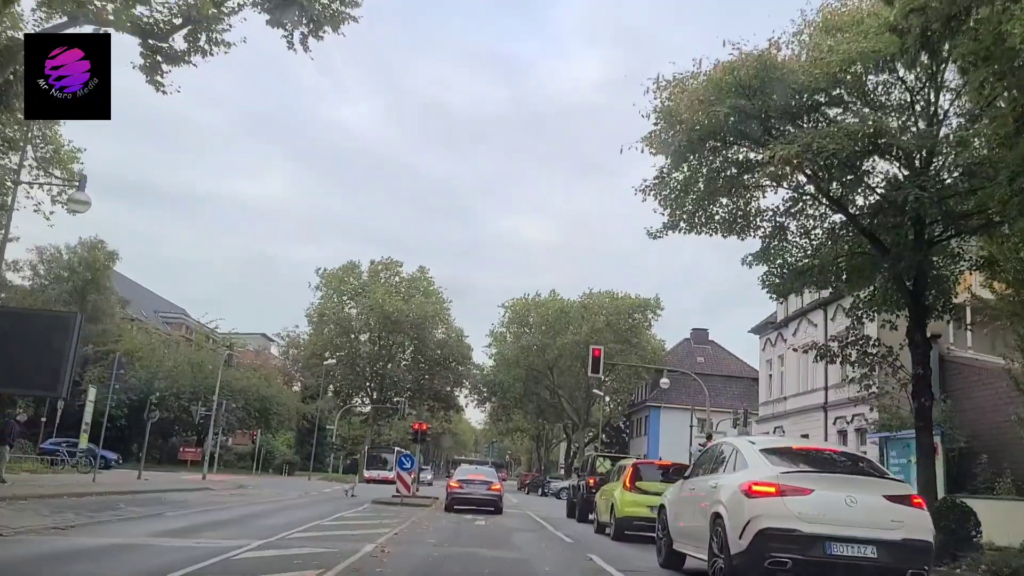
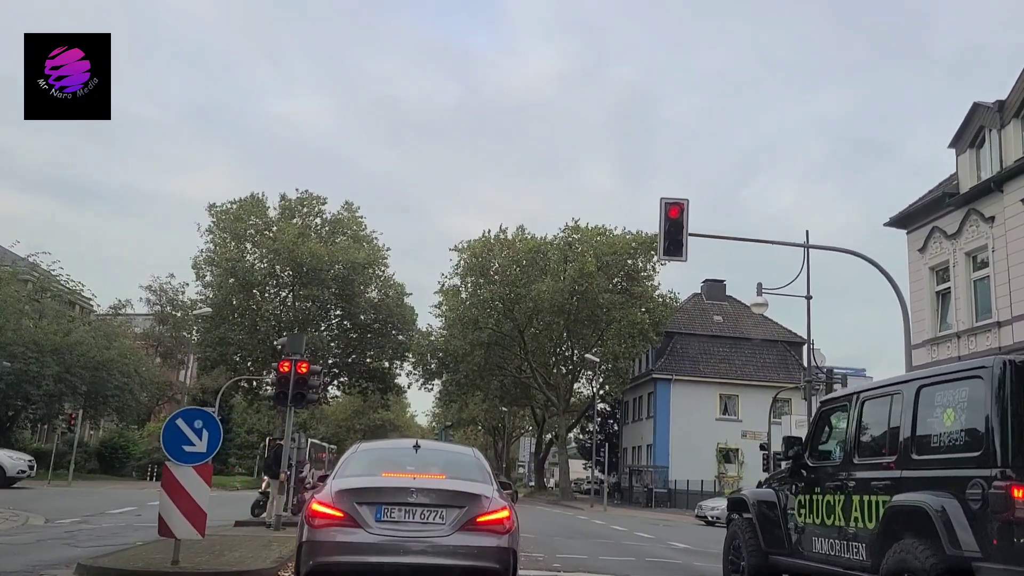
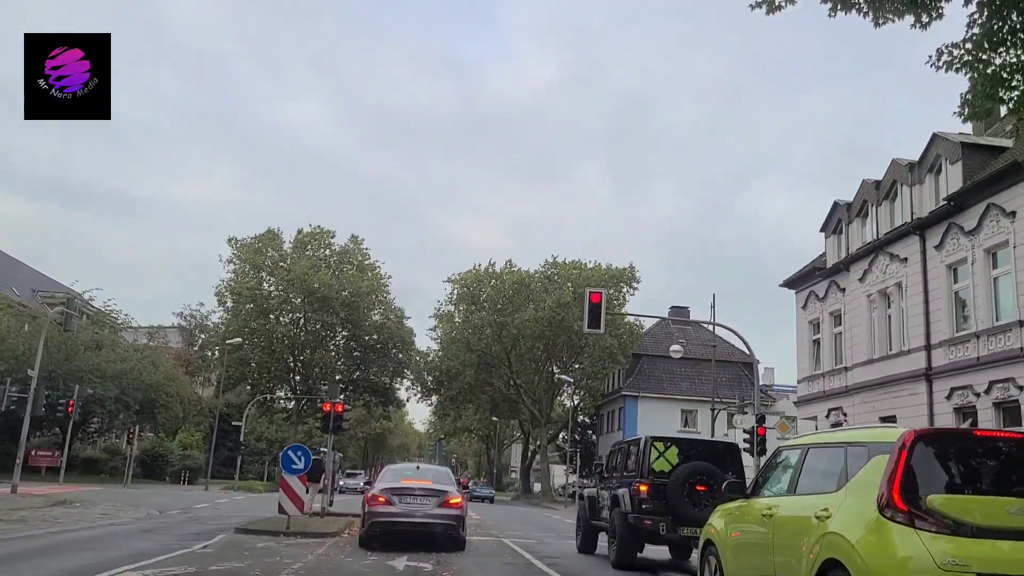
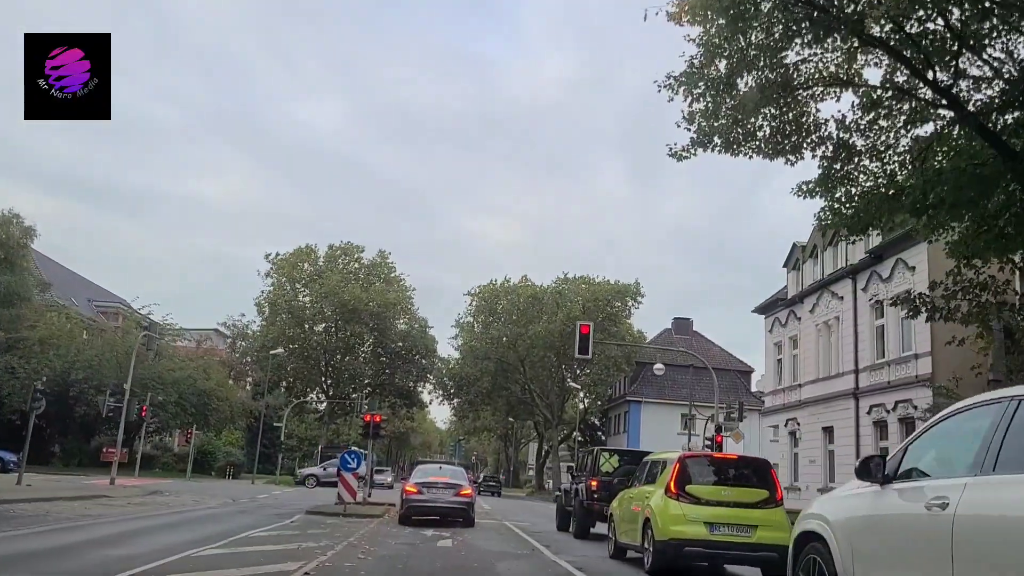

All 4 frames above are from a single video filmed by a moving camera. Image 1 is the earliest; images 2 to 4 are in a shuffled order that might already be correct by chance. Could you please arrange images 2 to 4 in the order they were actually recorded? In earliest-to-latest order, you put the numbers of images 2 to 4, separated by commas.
4, 3, 2
